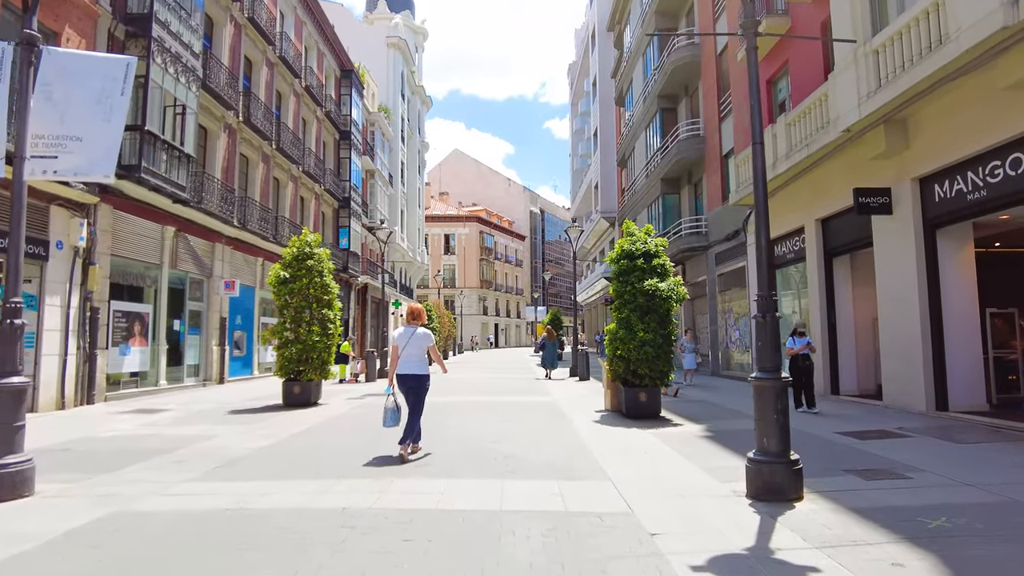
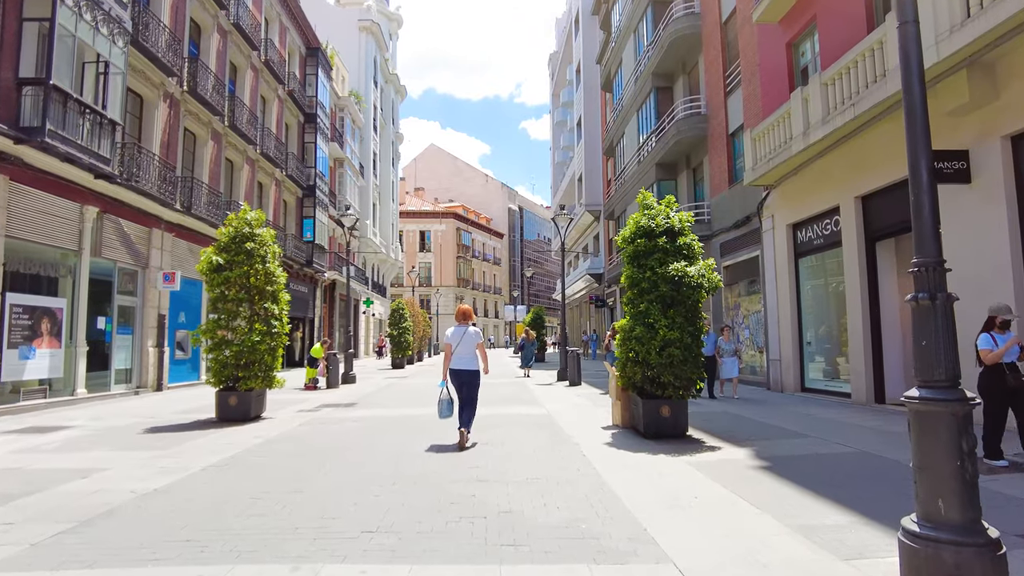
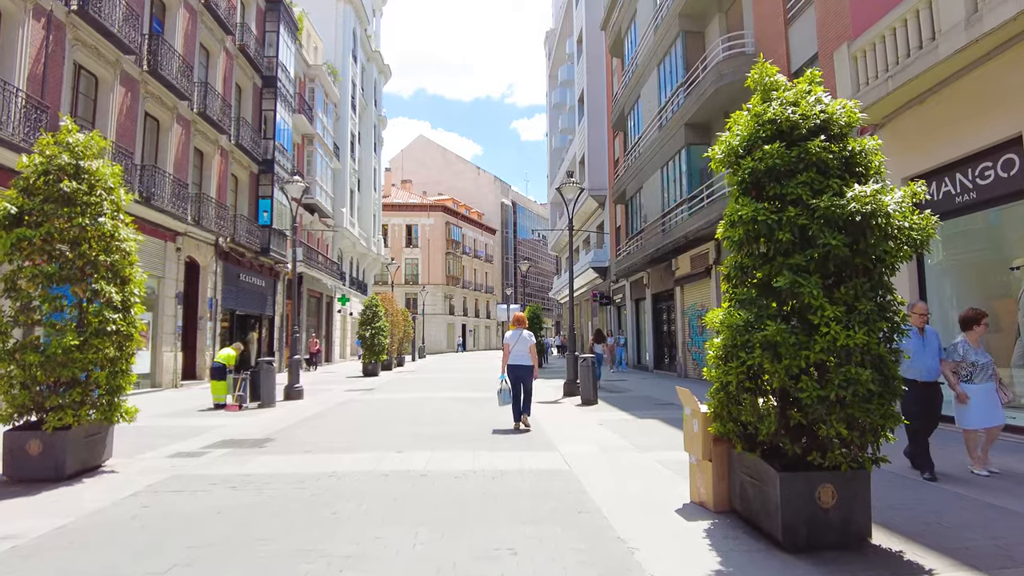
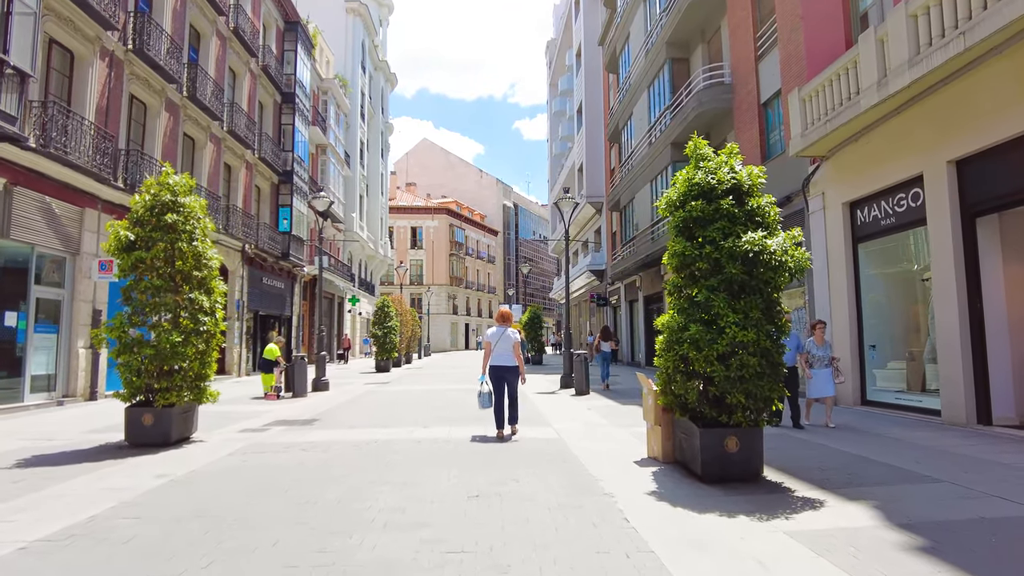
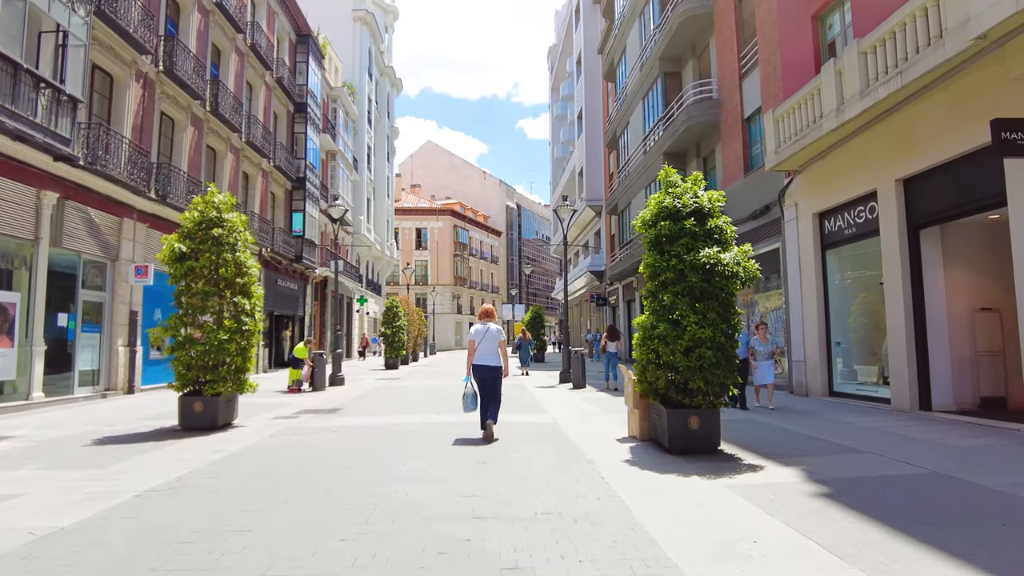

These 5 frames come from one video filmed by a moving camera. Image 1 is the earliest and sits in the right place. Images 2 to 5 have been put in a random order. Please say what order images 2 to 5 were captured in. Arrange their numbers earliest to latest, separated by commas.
2, 5, 4, 3
